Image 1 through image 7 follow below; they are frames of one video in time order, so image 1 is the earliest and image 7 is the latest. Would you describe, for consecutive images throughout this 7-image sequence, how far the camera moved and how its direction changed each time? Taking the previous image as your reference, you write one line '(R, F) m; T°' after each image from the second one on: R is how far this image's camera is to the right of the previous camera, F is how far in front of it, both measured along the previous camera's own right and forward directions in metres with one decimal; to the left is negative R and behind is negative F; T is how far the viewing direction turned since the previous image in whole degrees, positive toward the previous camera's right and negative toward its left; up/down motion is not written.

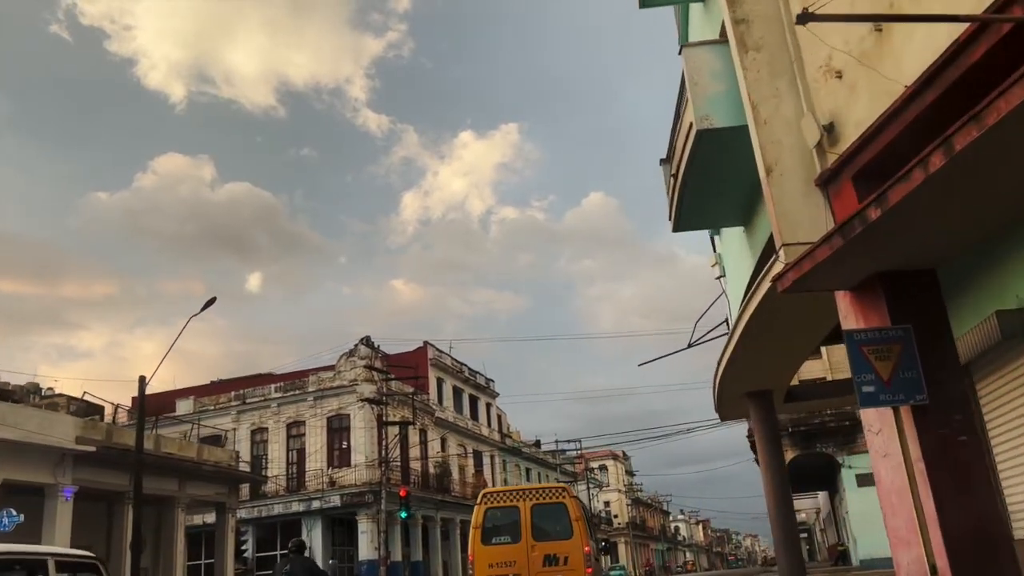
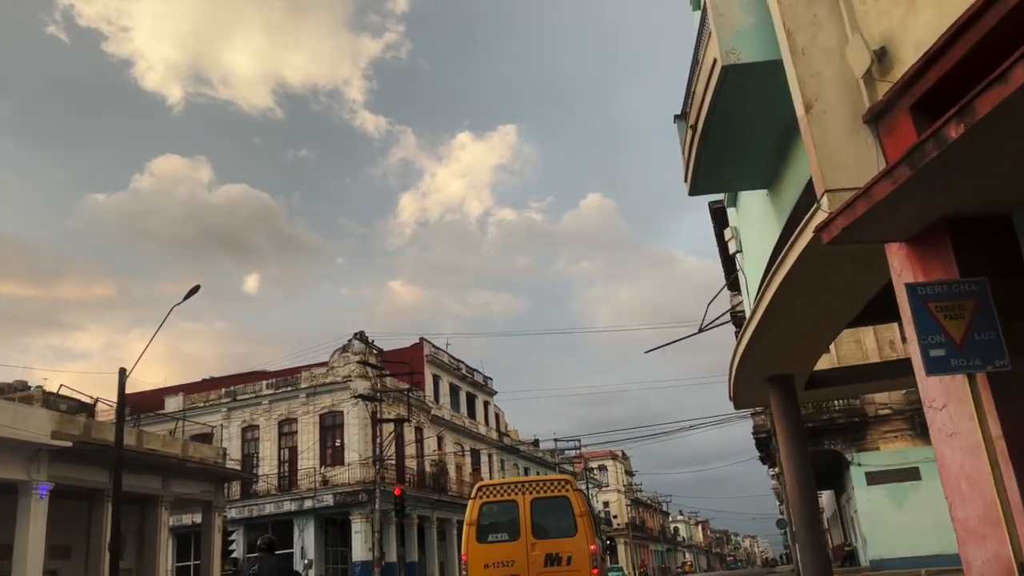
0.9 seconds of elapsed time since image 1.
(0.0, +0.9) m; 0°
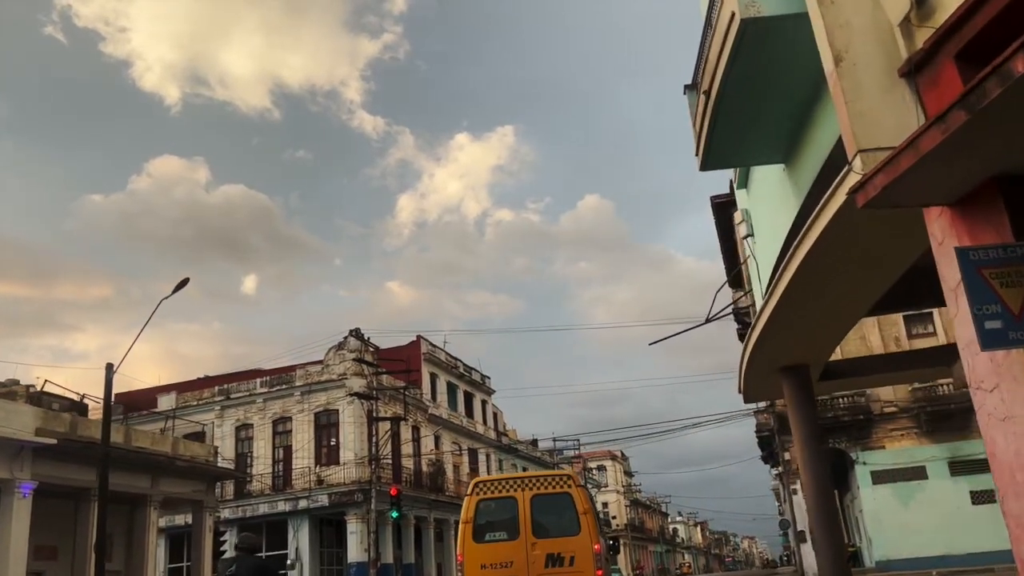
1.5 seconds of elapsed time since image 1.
(0.0, +0.5) m; 0°
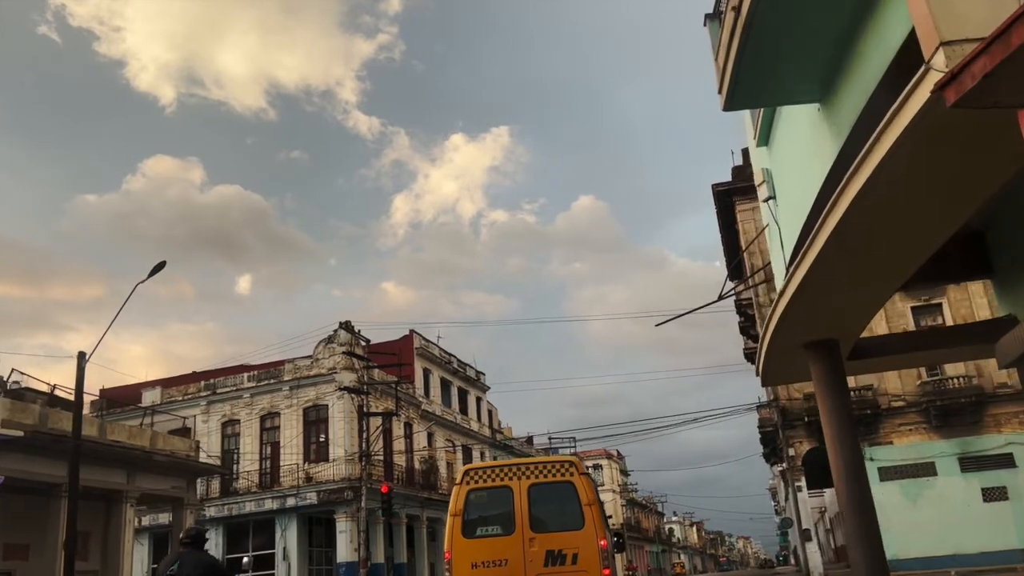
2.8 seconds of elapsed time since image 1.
(0.0, +1.0) m; 0°
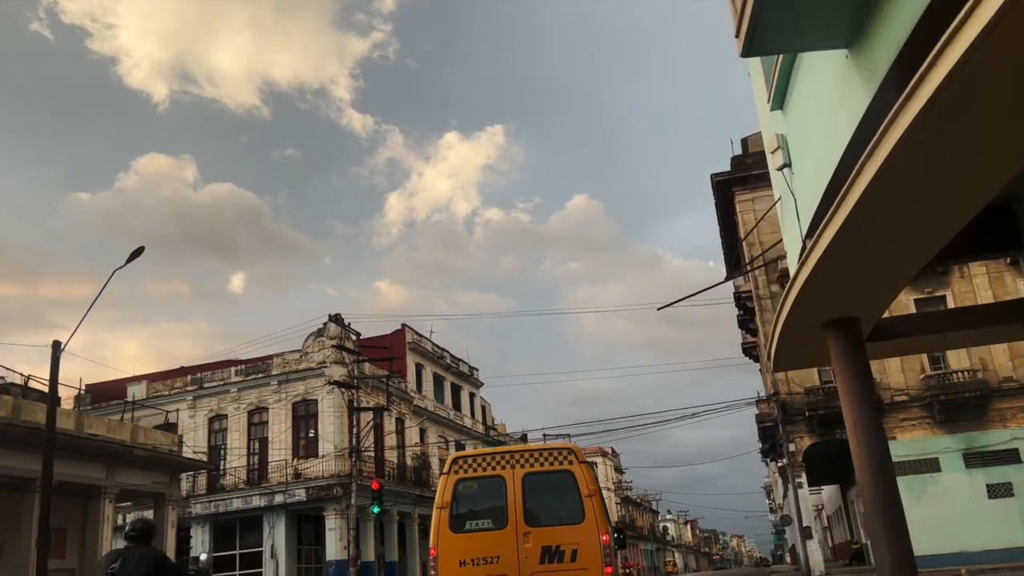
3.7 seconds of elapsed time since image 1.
(0.0, +0.7) m; 0°
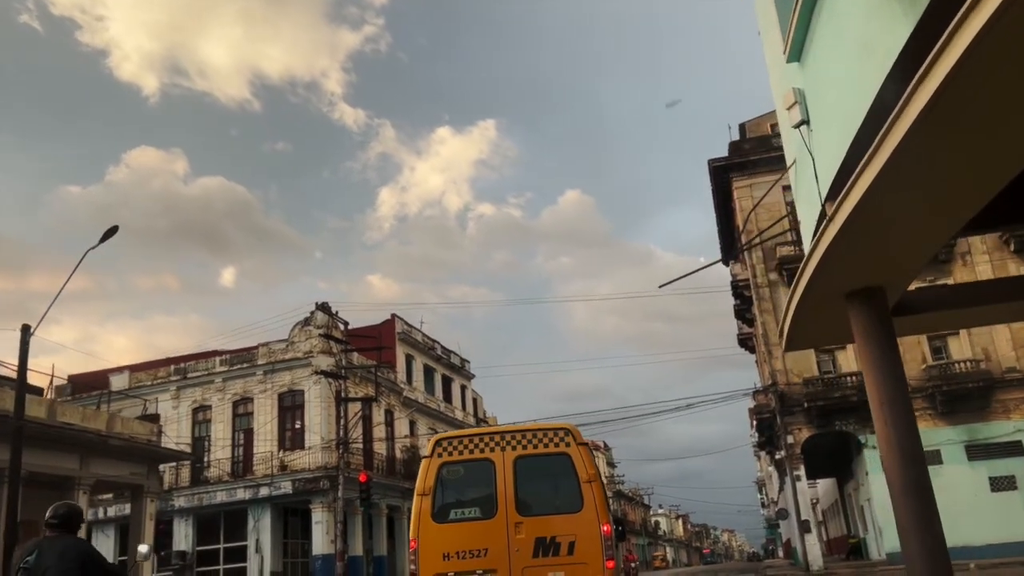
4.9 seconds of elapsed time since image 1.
(0.0, +0.7) m; +1°
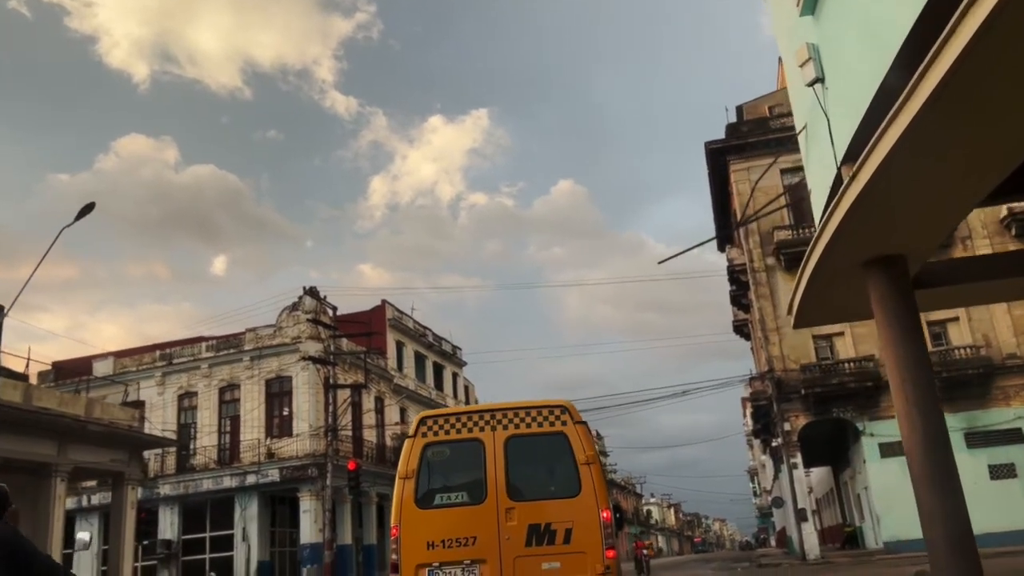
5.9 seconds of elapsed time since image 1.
(0.0, +0.5) m; +1°
